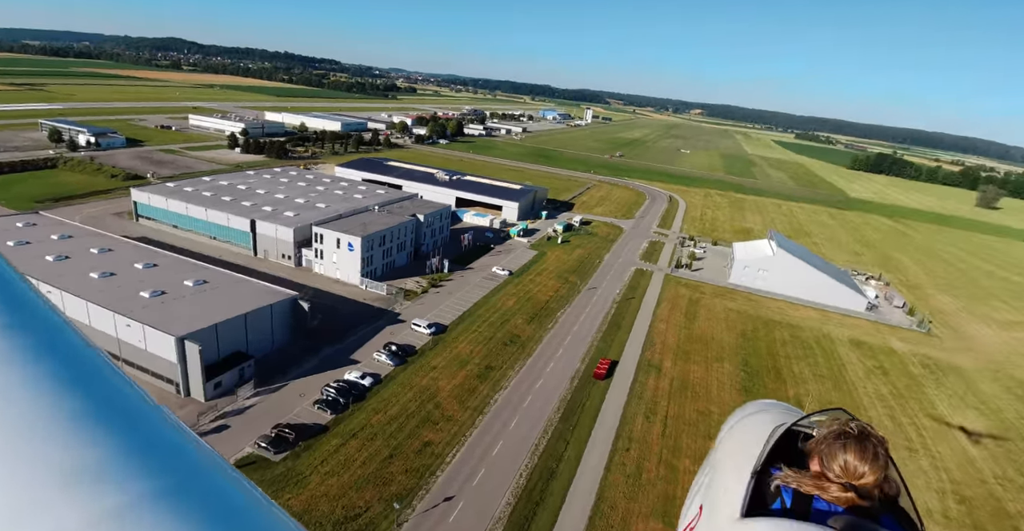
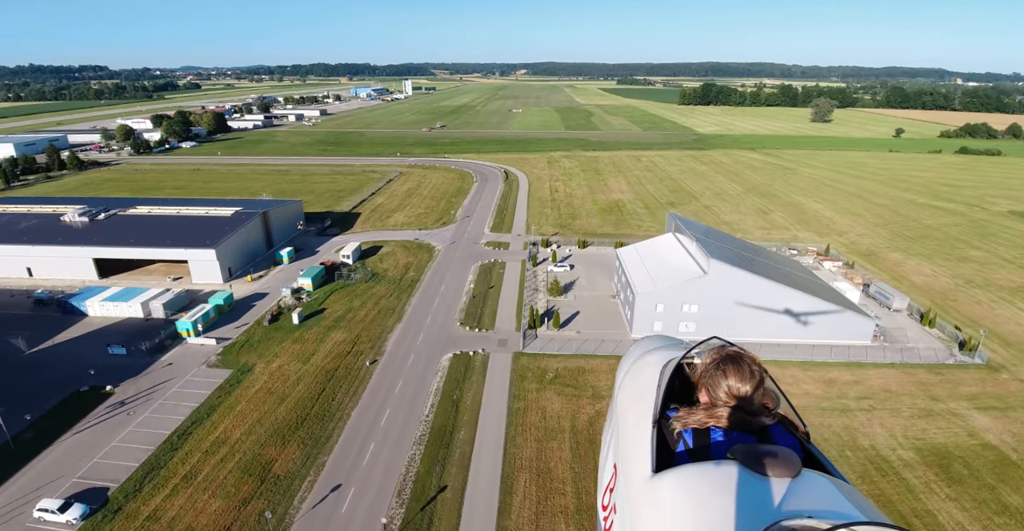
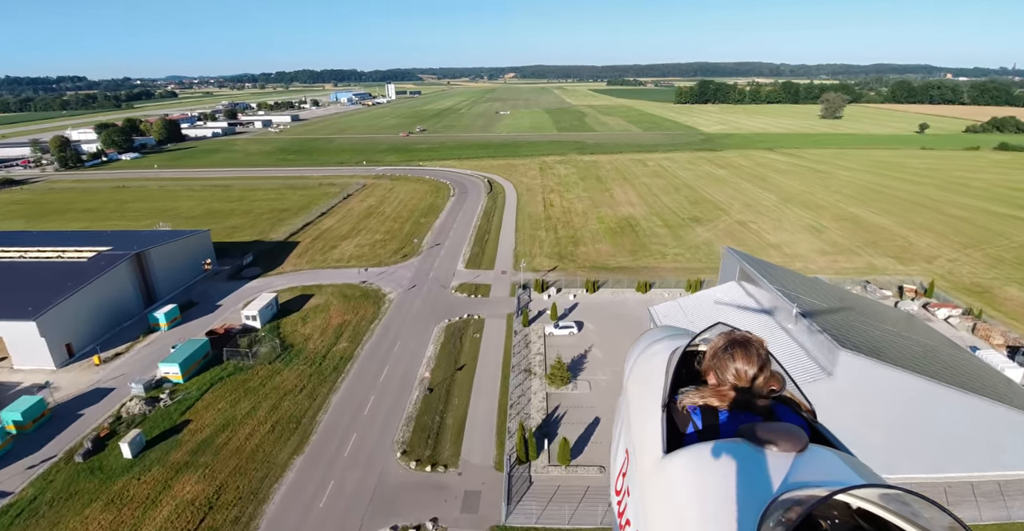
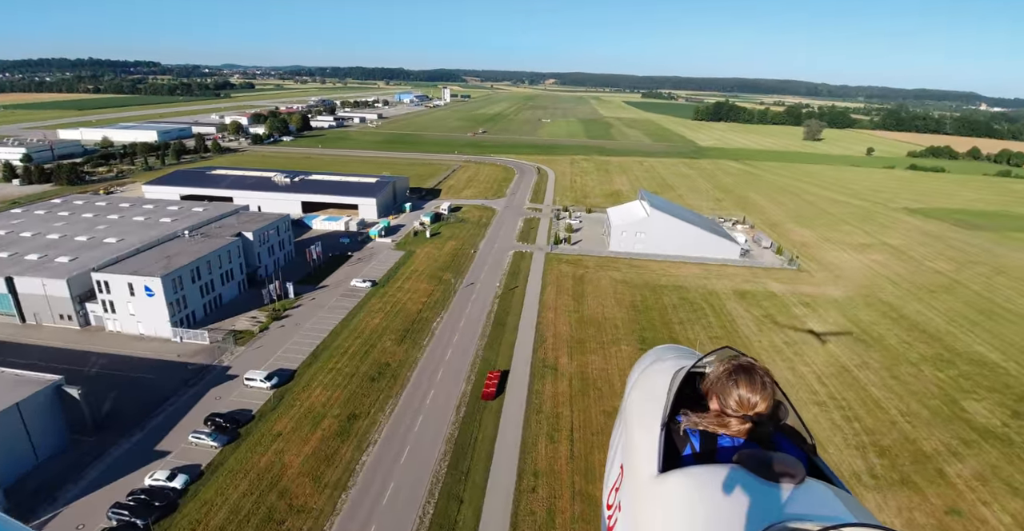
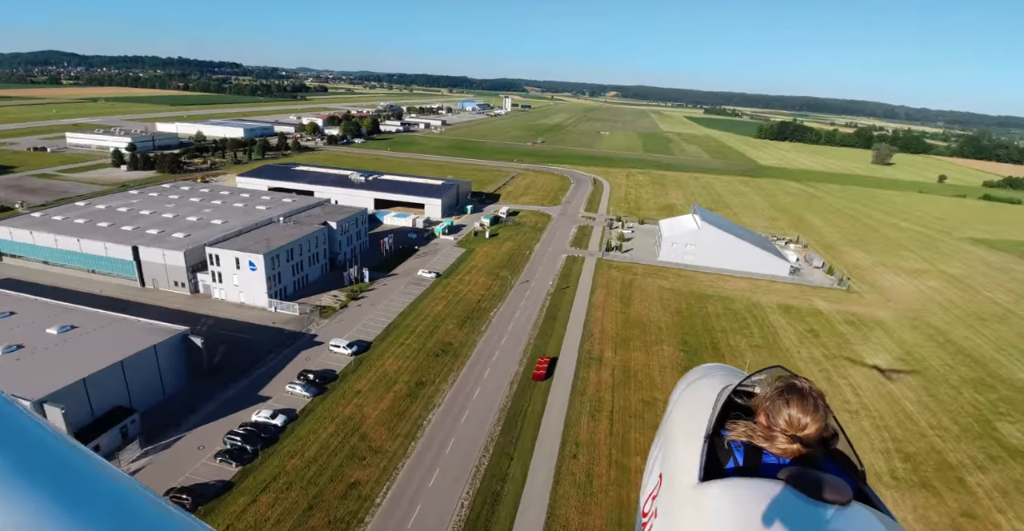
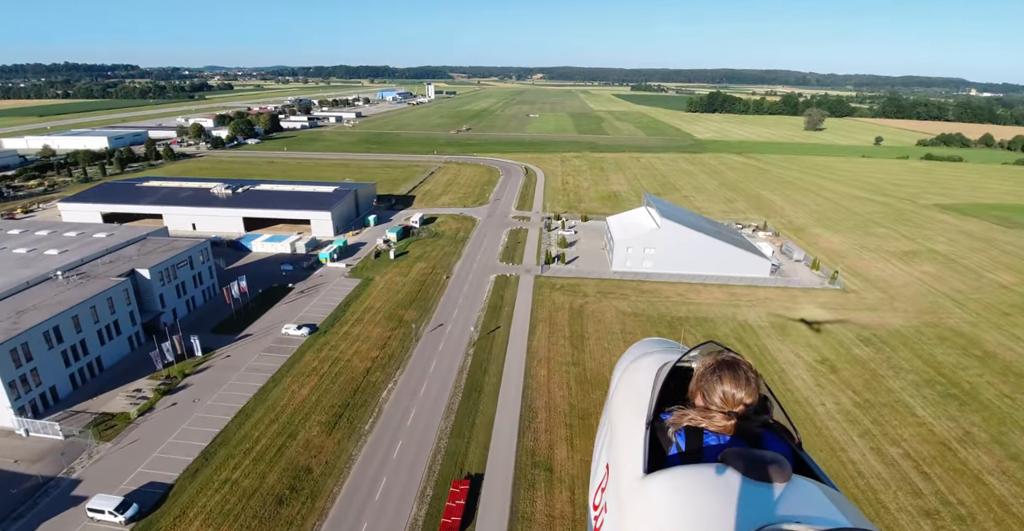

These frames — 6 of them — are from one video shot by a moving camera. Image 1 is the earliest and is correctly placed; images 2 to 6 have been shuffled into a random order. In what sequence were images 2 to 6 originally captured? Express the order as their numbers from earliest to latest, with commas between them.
5, 4, 6, 2, 3
